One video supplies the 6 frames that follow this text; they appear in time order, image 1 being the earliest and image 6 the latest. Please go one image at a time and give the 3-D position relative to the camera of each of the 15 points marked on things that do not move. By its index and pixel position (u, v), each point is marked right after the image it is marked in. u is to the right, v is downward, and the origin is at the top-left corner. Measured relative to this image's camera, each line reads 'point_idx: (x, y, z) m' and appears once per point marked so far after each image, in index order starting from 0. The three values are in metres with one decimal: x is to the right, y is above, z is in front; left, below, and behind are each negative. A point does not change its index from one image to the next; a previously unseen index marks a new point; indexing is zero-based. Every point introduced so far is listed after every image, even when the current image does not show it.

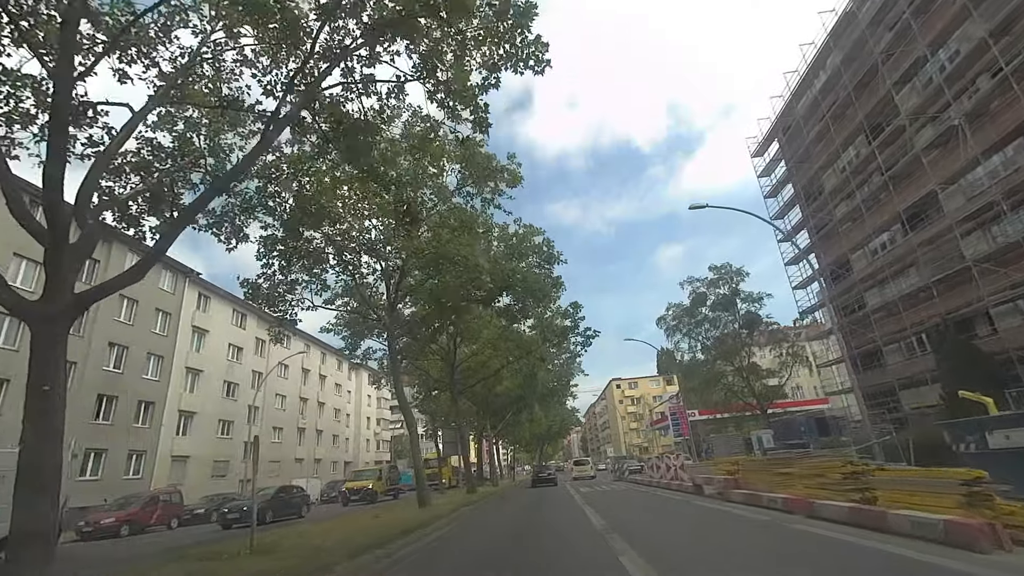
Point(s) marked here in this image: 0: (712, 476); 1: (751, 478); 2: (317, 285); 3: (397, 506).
0: (+5.7, -5.4, +17.4) m
1: (+5.5, -4.4, +14.1) m
2: (-5.9, +0.1, +18.5) m
3: (-3.4, -6.5, +17.9) m
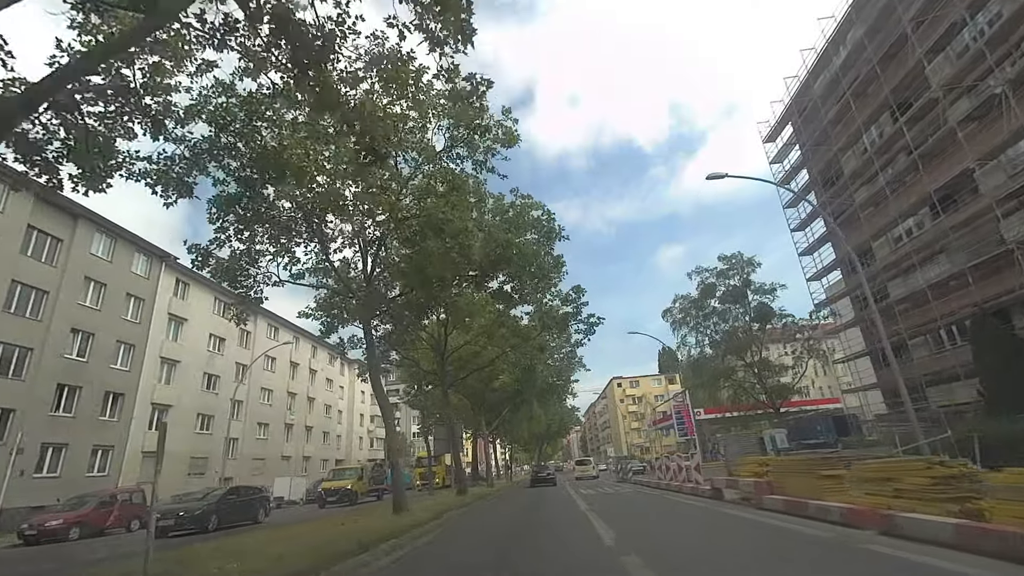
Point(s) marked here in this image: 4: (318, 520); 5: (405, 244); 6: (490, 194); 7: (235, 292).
0: (+5.6, -4.8, +15.2) m
1: (+5.3, -3.8, +11.9) m
2: (-6.0, +0.8, +16.3) m
3: (-3.6, -5.8, +15.7) m
4: (-4.9, -5.8, +15.2) m
5: (-2.7, +1.1, +15.4) m
6: (-0.6, +2.7, +17.9) m
7: (-7.3, -0.1, +16.1) m
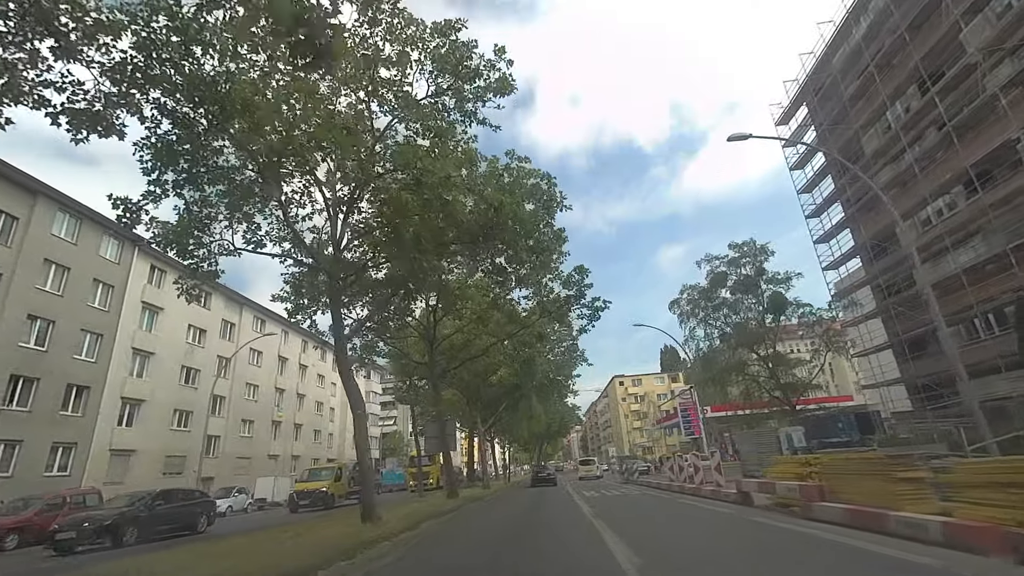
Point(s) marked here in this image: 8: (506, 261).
0: (+5.4, -4.1, +13.0) m
1: (+5.2, -3.1, +9.7) m
2: (-6.2, +1.5, +14.1) m
3: (-3.8, -5.1, +13.5) m
4: (-5.0, -5.1, +13.0) m
5: (-2.9, +1.8, +13.2) m
6: (-0.8, +3.4, +15.7) m
7: (-7.5, +0.6, +13.9) m
8: (-0.1, +0.7, +17.8) m
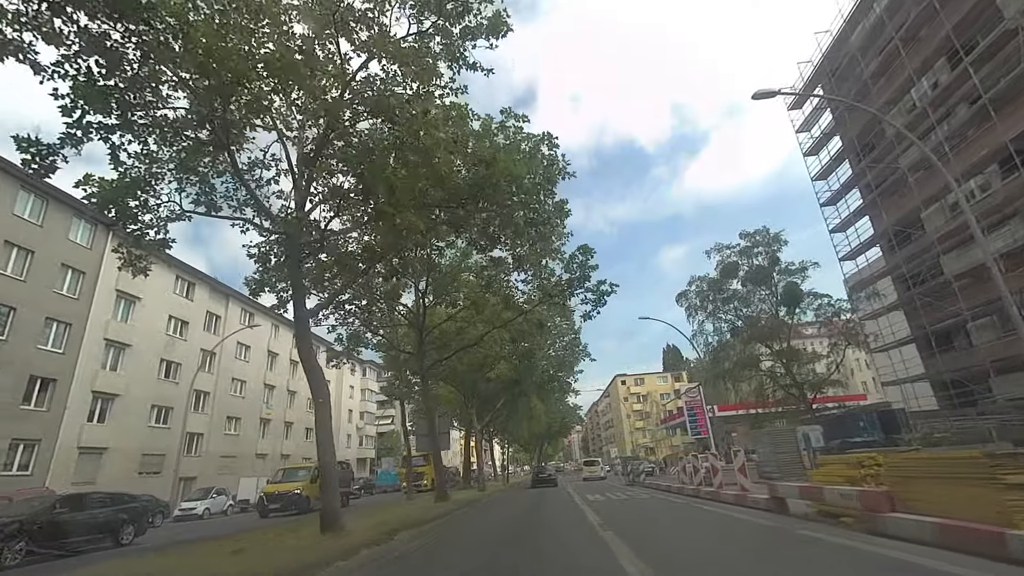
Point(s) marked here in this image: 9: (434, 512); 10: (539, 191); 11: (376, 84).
0: (+5.3, -3.6, +11.0) m
1: (+5.1, -2.6, +7.7) m
2: (-6.3, +2.0, +12.2) m
3: (-3.9, -4.5, +11.6) m
4: (-5.2, -4.6, +11.0) m
5: (-2.9, +2.3, +11.3) m
6: (-0.9, +4.0, +13.8) m
7: (-7.6, +1.2, +12.0) m
8: (-0.2, +1.3, +15.8) m
9: (-2.5, -7.1, +19.5) m
10: (+0.6, +2.4, +14.8) m
11: (-2.5, +3.9, +11.6) m
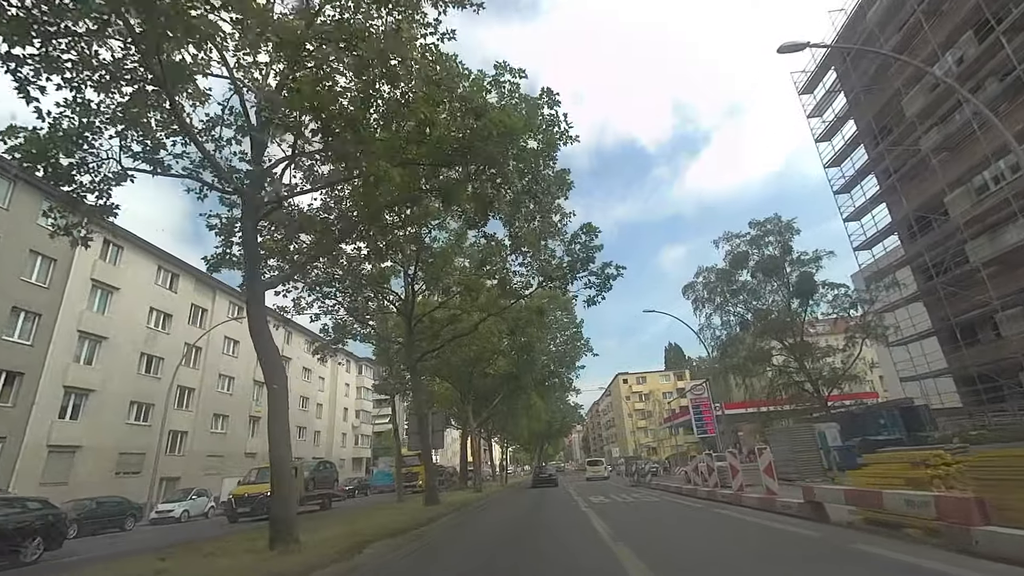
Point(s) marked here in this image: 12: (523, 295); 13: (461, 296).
0: (+5.2, -3.1, +9.4) m
1: (+5.0, -2.1, +6.1) m
2: (-6.4, +2.5, +10.6) m
3: (-4.0, -4.1, +10.0) m
4: (-5.3, -4.1, +9.4) m
5: (-3.0, +2.8, +9.7) m
6: (-1.0, +4.4, +12.2) m
7: (-7.7, +1.7, +10.4) m
8: (-0.3, +1.8, +14.2) m
9: (-2.6, -6.7, +17.9) m
10: (+0.5, +2.9, +13.2) m
11: (-2.6, +4.4, +10.0) m
12: (+0.3, -0.2, +18.6) m
13: (-1.7, -0.3, +19.6) m
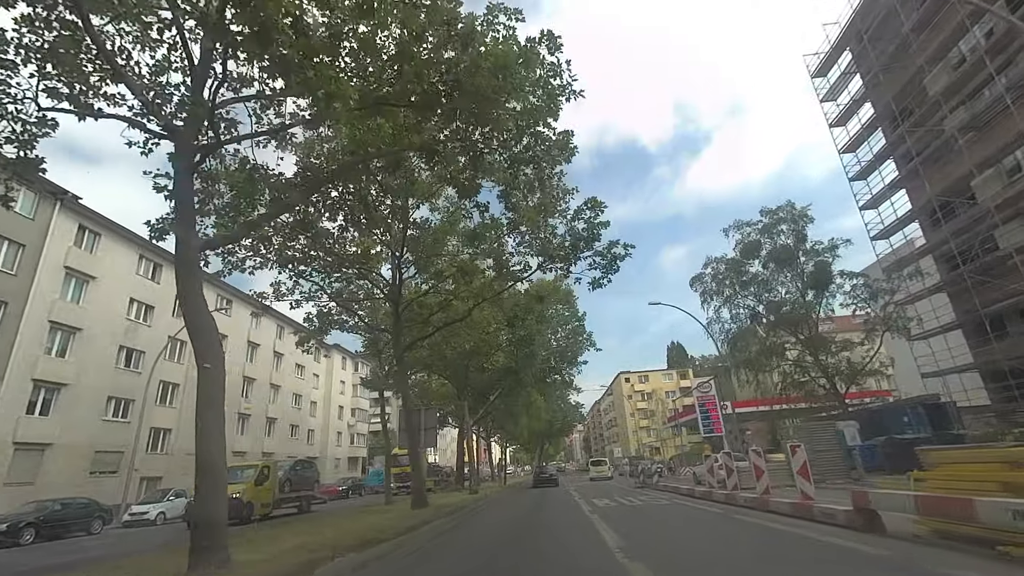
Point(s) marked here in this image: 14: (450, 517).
0: (+5.1, -2.7, +7.8) m
1: (+4.9, -1.7, +4.5) m
2: (-6.5, +3.0, +9.0) m
3: (-4.1, -3.6, +8.4) m
4: (-5.4, -3.6, +7.8) m
5: (-3.1, +3.3, +8.1) m
6: (-1.0, +4.9, +10.6) m
7: (-7.8, +2.1, +8.8) m
8: (-0.4, +2.3, +12.6) m
9: (-2.7, -6.2, +16.3) m
10: (+0.5, +3.3, +11.6) m
11: (-2.7, +4.8, +8.4) m
12: (+0.3, +0.3, +16.9) m
13: (-1.7, +0.2, +18.0) m
14: (-1.8, -6.6, +17.6) m
